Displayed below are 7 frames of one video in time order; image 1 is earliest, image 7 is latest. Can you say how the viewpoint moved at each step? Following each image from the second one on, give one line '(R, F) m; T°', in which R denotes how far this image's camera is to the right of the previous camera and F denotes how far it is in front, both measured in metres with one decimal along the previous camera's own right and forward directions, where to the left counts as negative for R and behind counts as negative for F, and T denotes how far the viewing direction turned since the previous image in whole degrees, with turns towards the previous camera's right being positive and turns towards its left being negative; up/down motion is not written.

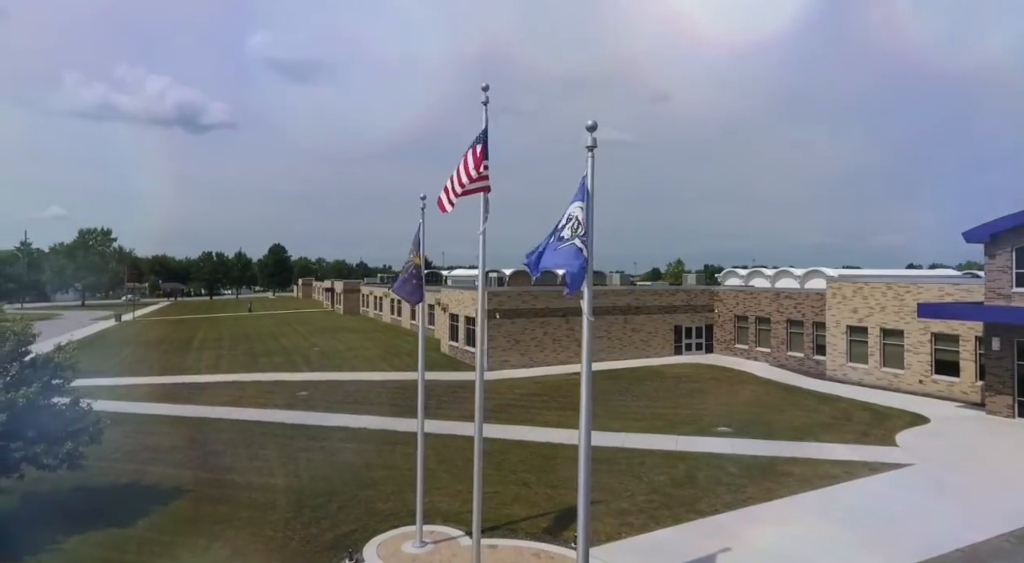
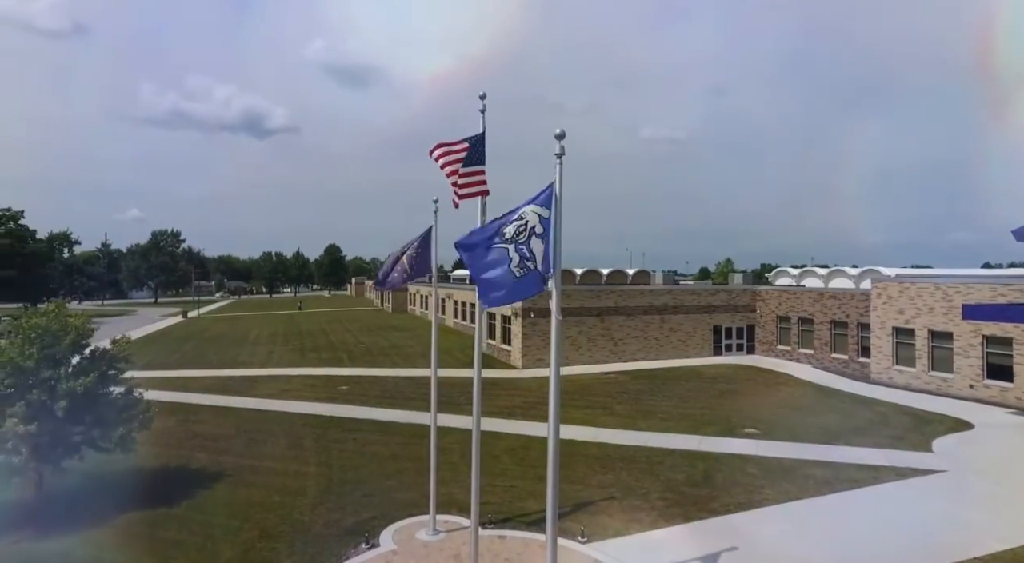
(+1.0, -0.4) m; -6°
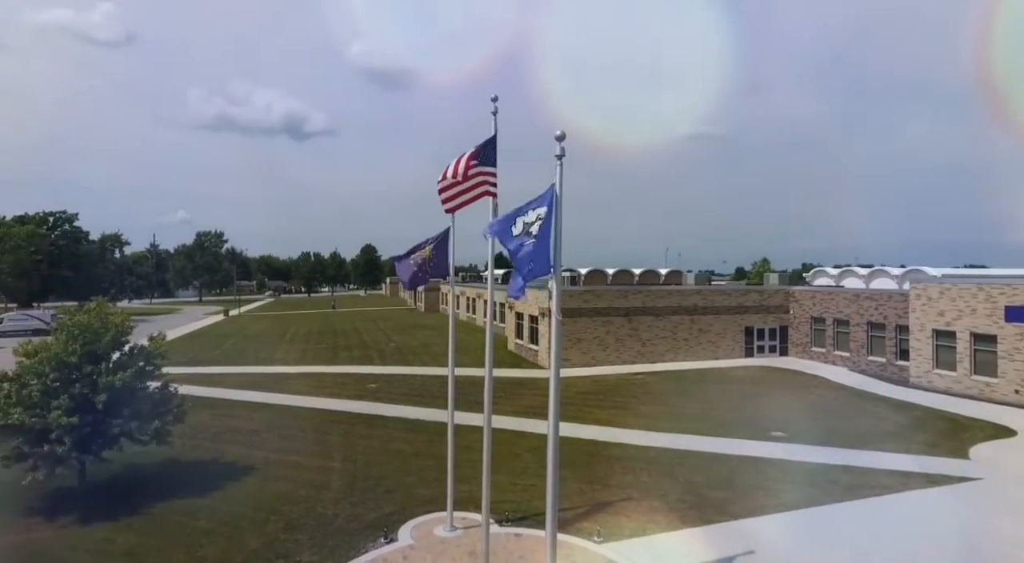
(+0.5, -0.1) m; -4°
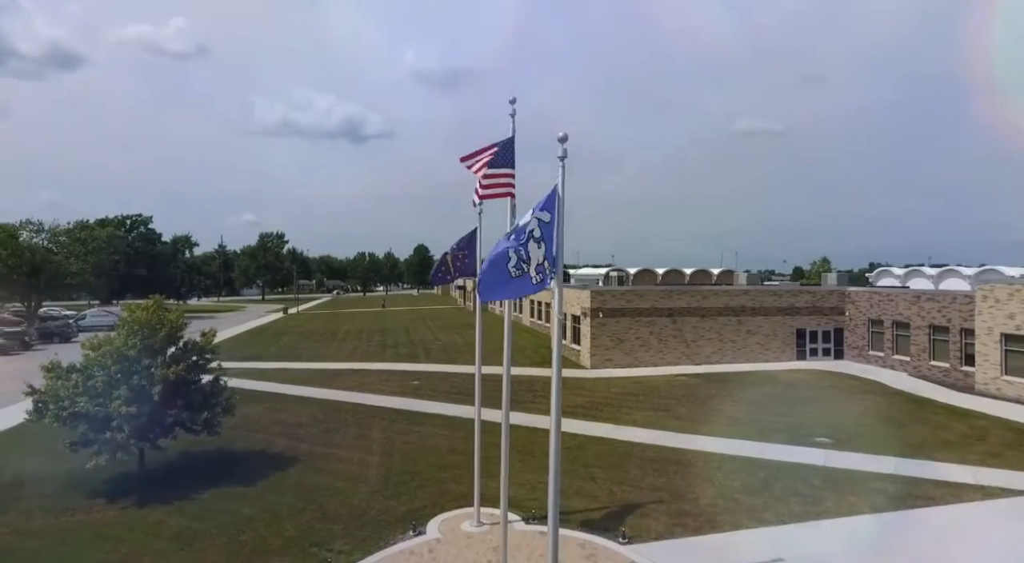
(+0.7, -0.1) m; -5°
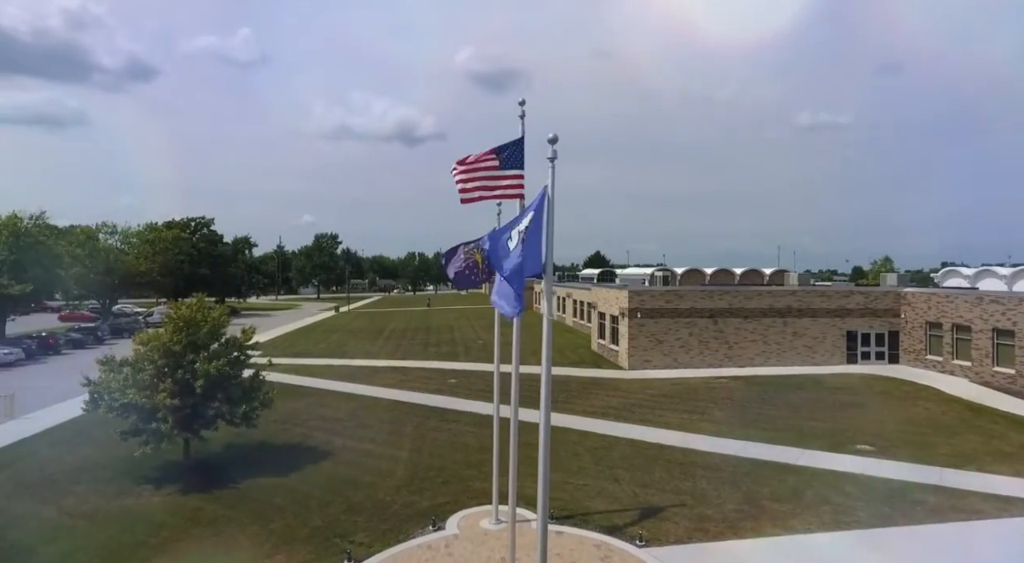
(+0.9, 0.0) m; -5°
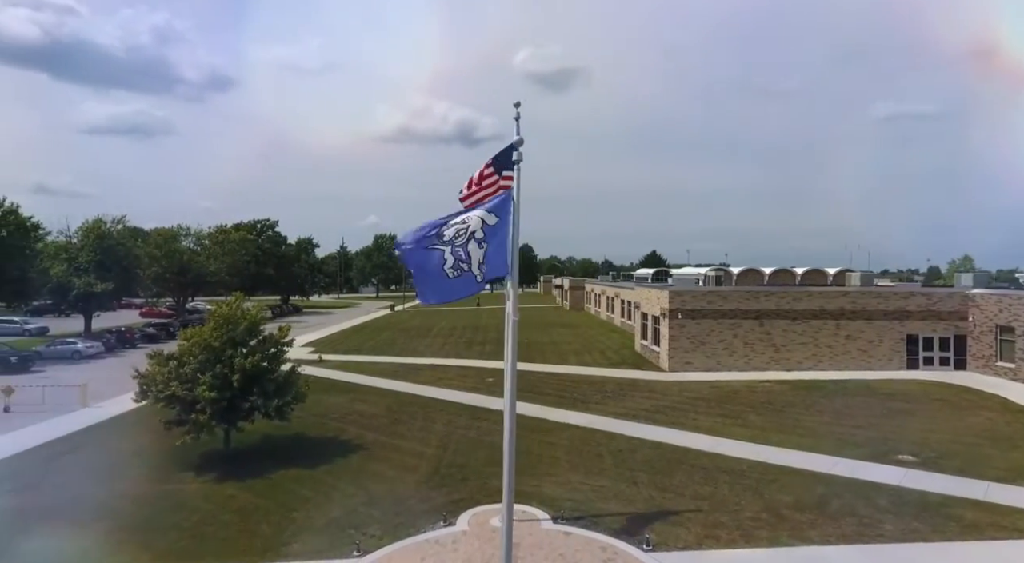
(+1.3, +0.1) m; -7°
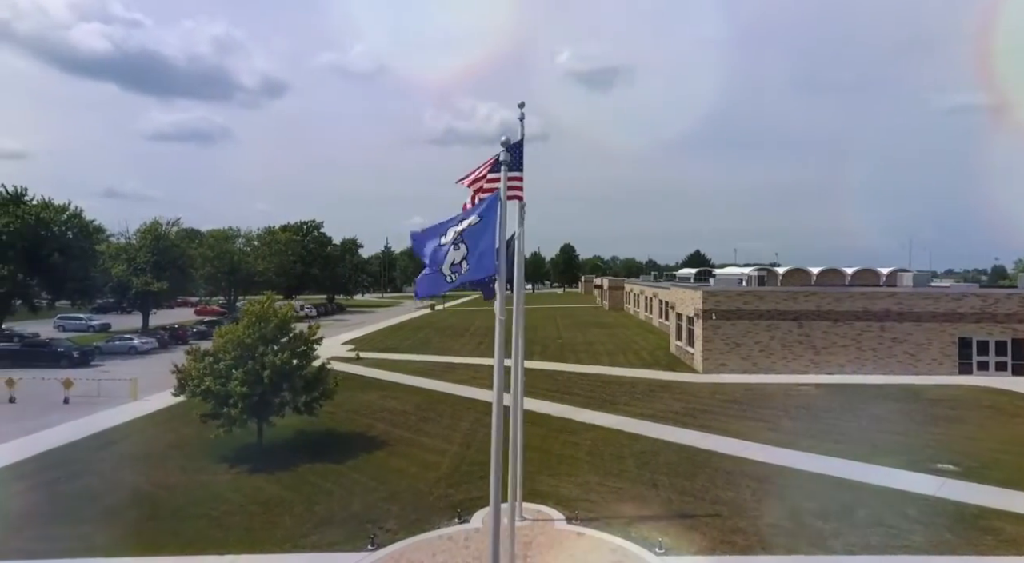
(+0.8, +0.1) m; -5°
